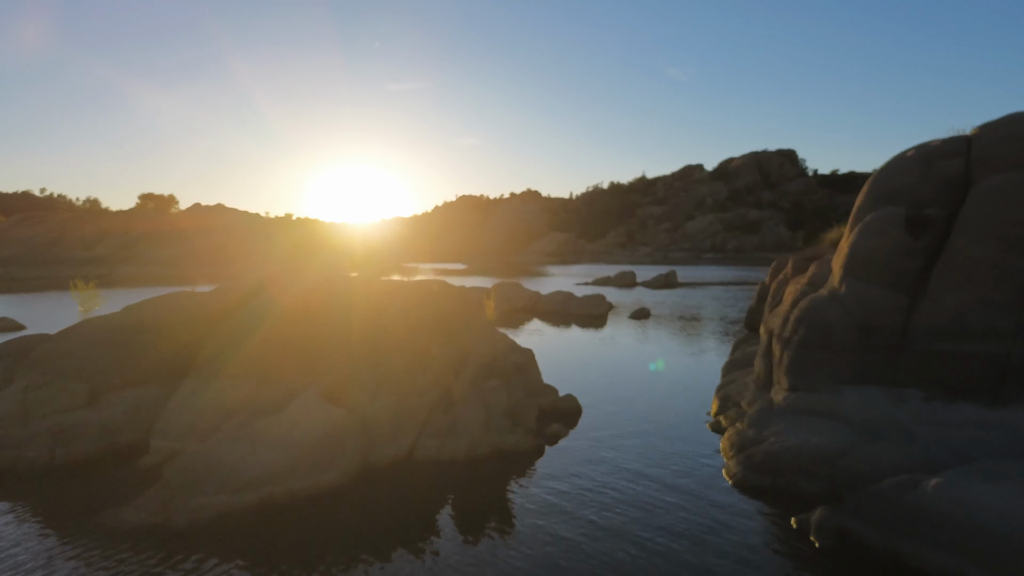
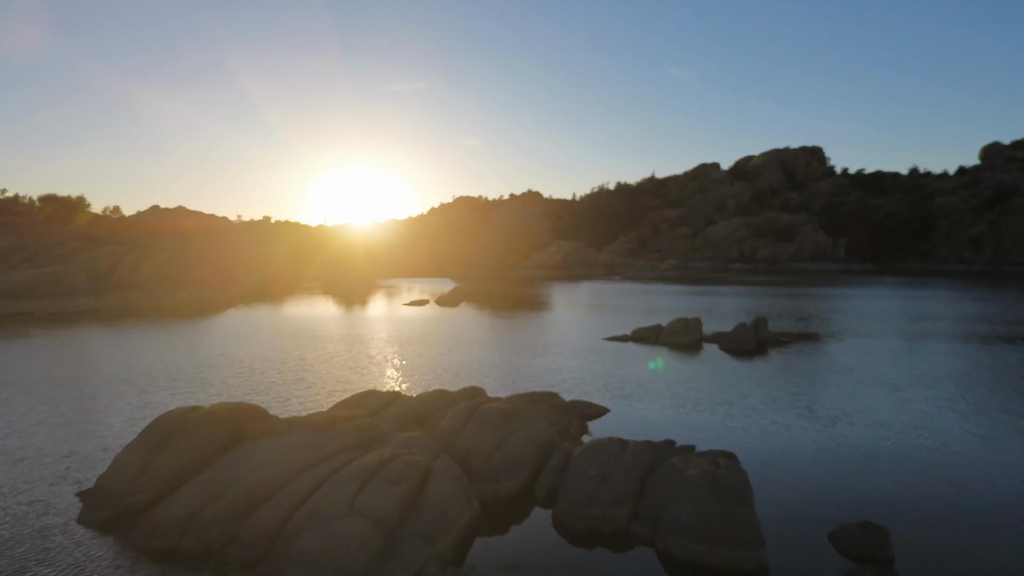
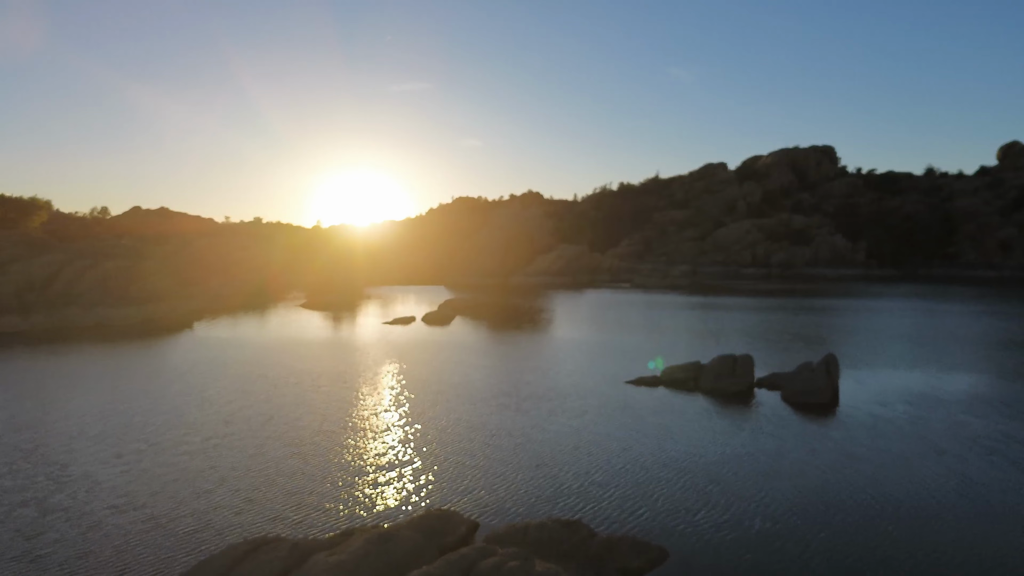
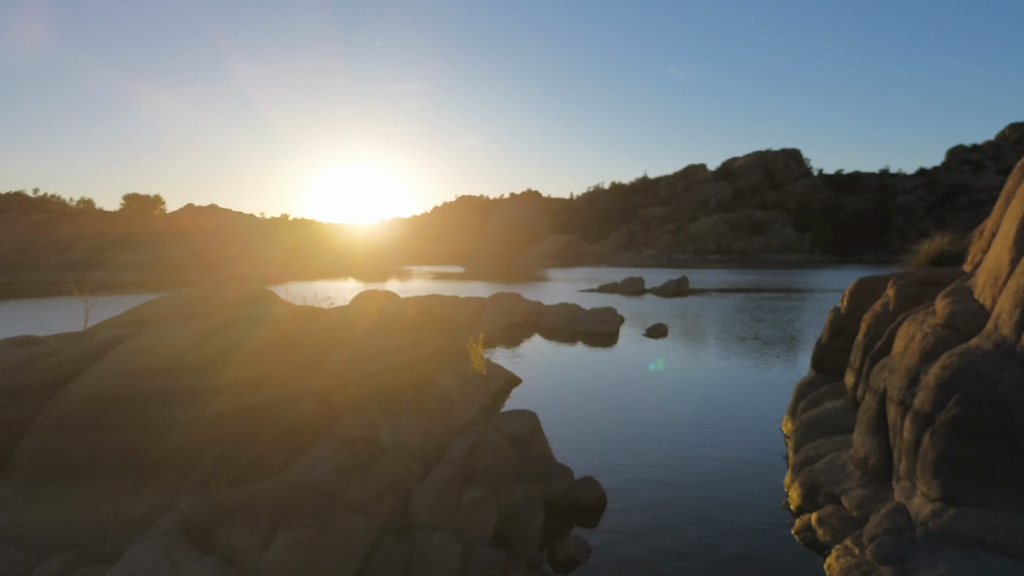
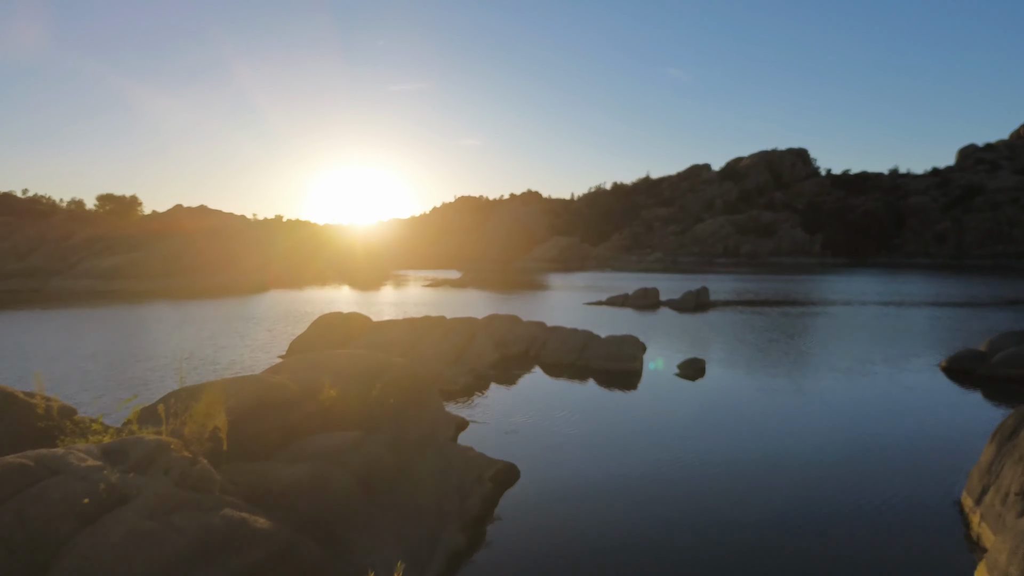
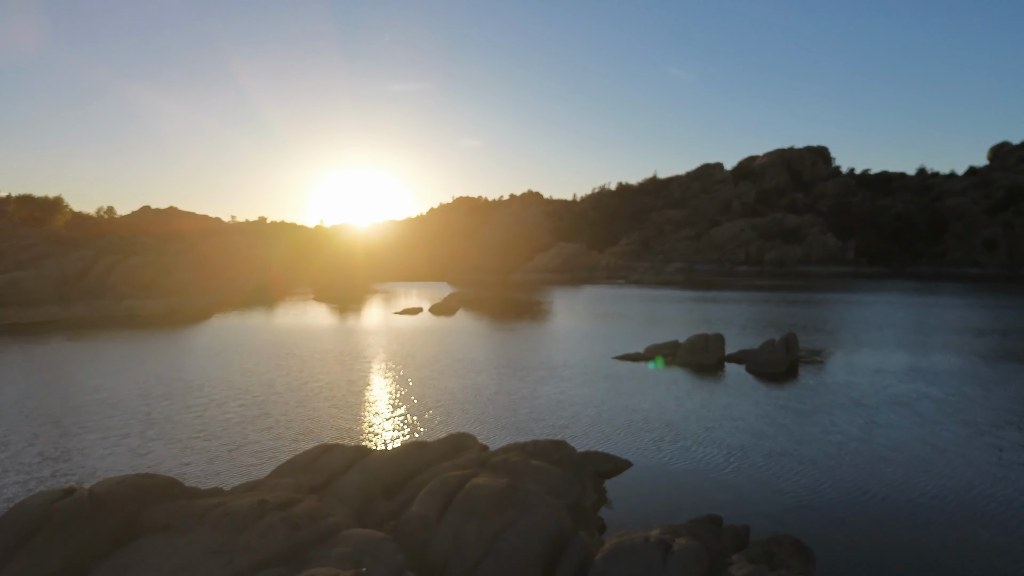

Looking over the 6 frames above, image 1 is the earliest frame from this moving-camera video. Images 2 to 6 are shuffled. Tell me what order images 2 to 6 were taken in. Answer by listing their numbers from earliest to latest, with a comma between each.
4, 5, 2, 6, 3
